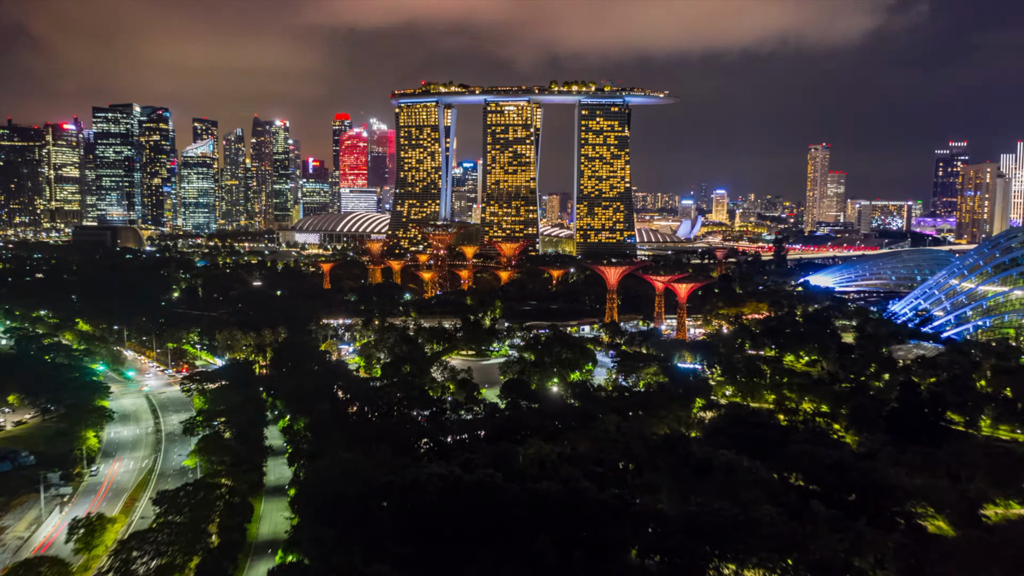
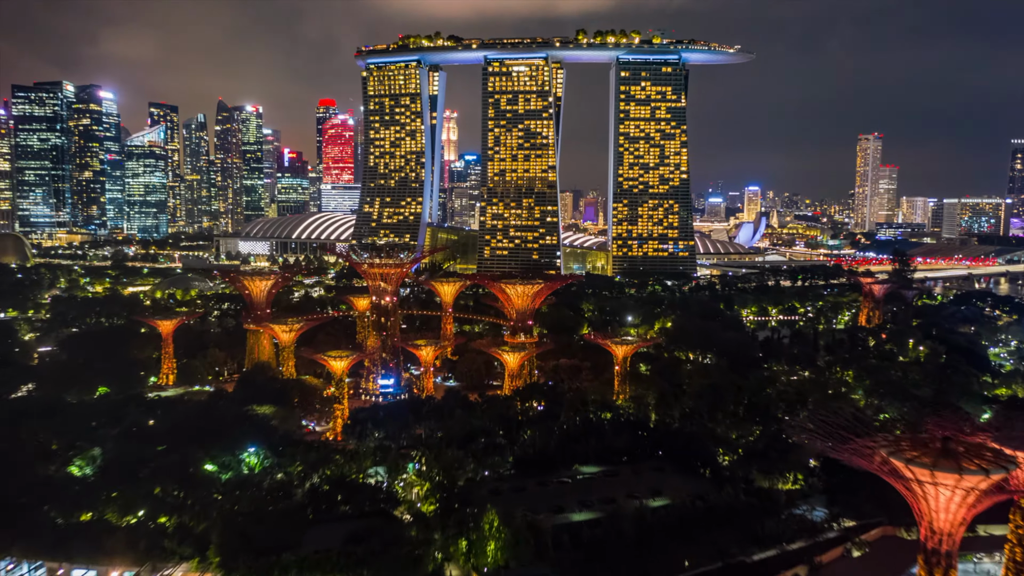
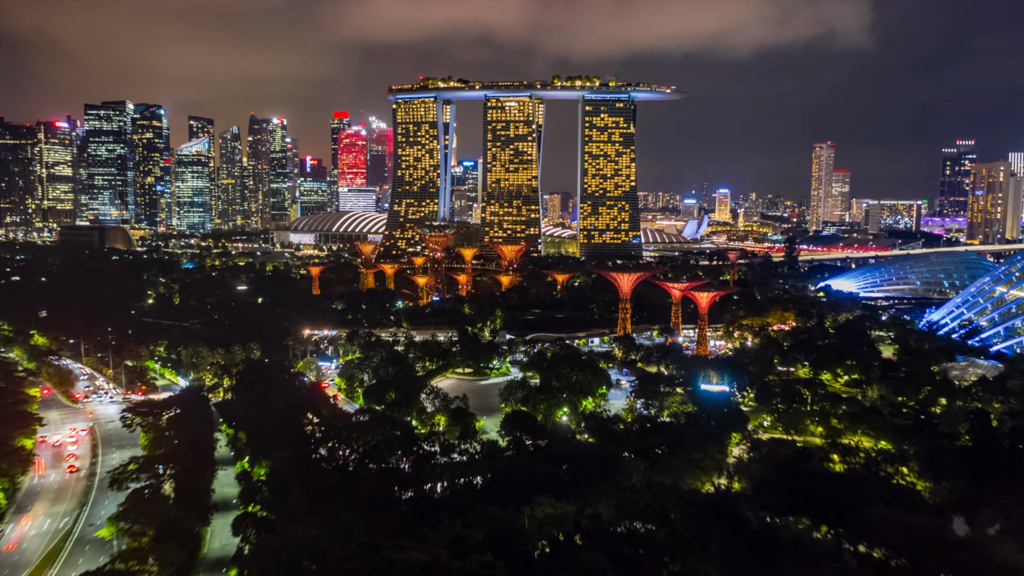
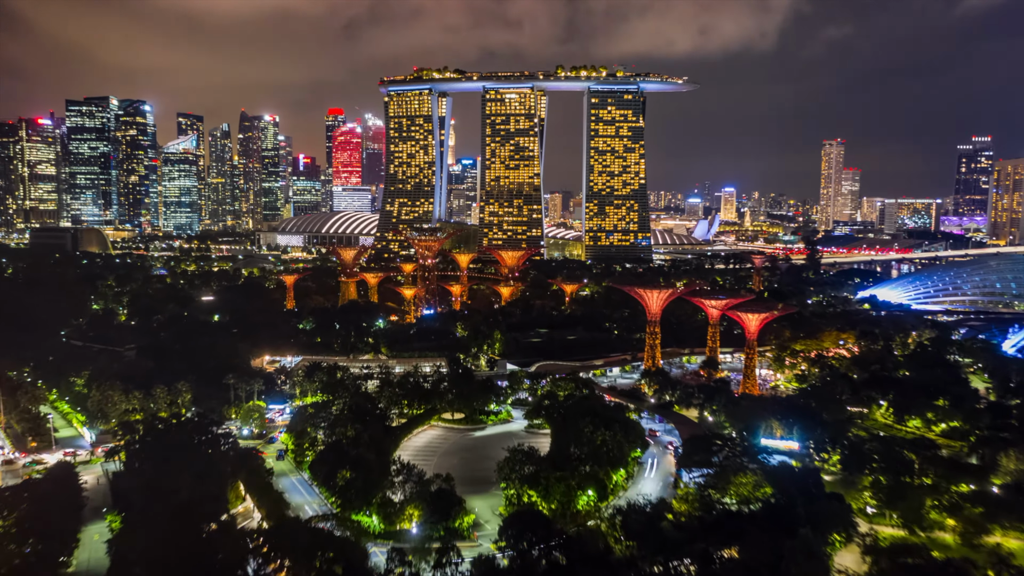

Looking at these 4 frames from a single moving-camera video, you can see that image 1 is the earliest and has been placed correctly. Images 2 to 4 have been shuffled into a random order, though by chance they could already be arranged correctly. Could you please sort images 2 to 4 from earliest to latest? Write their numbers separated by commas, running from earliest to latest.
3, 4, 2
